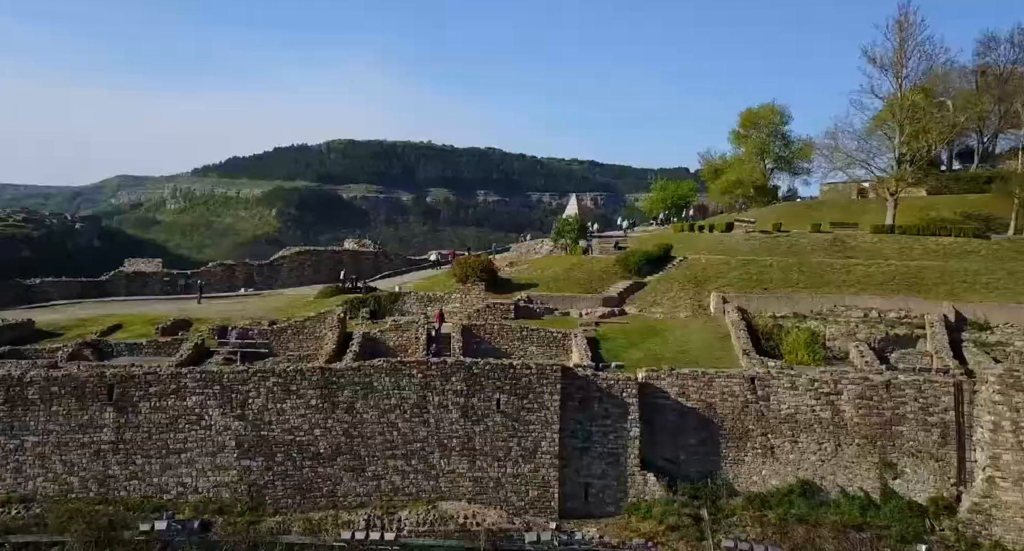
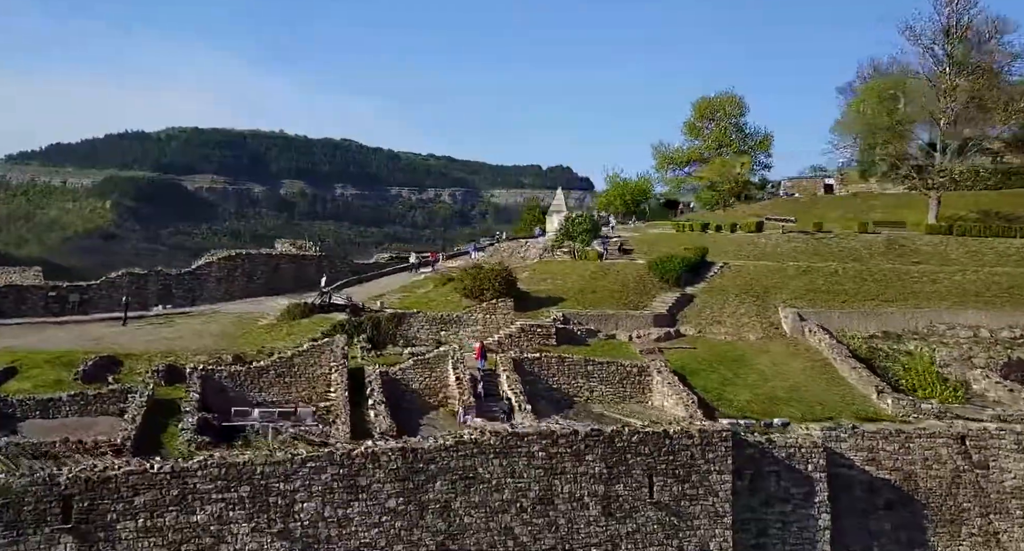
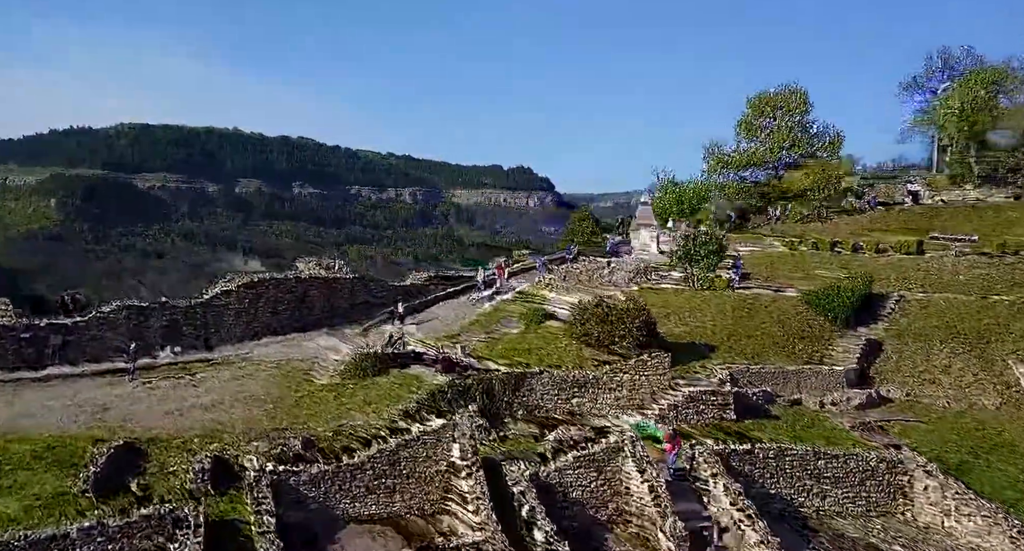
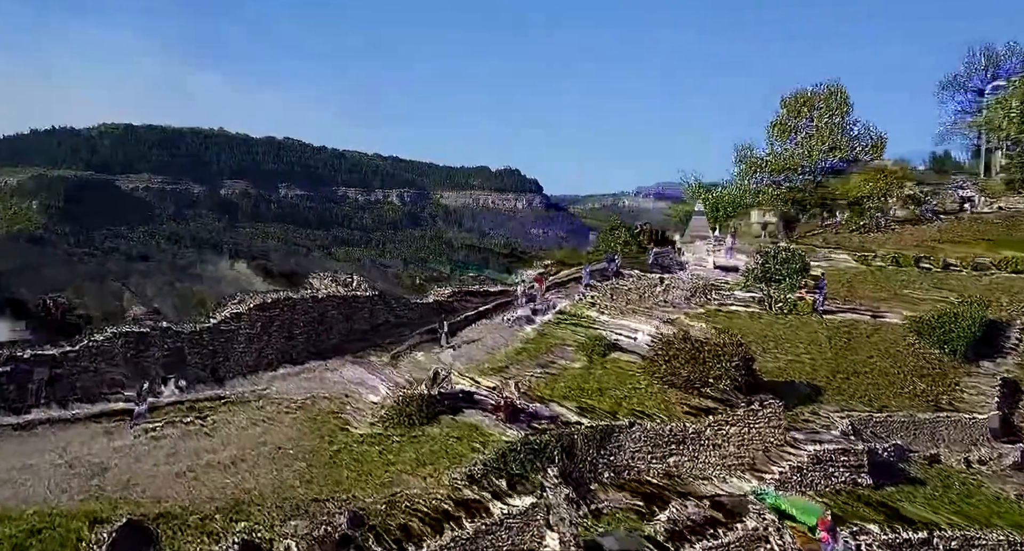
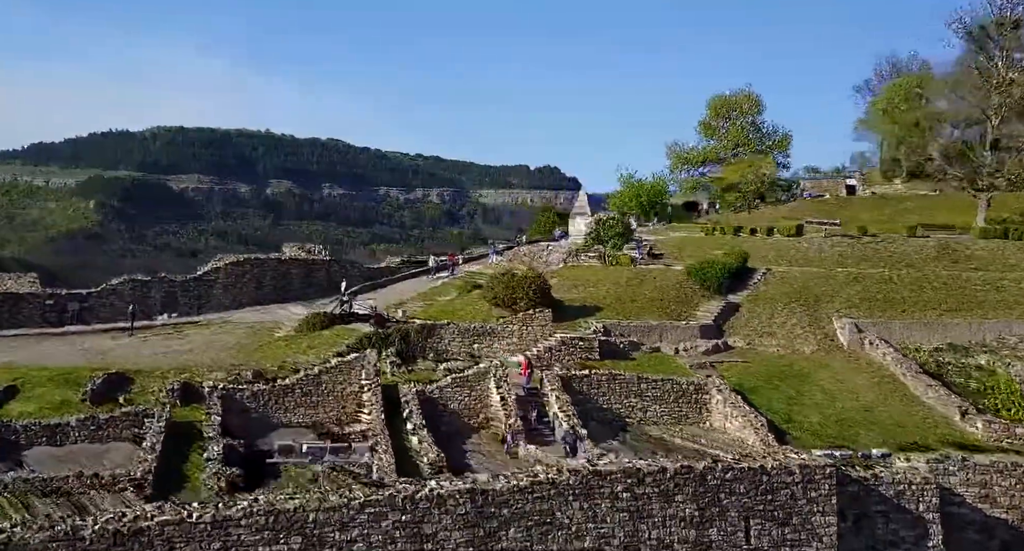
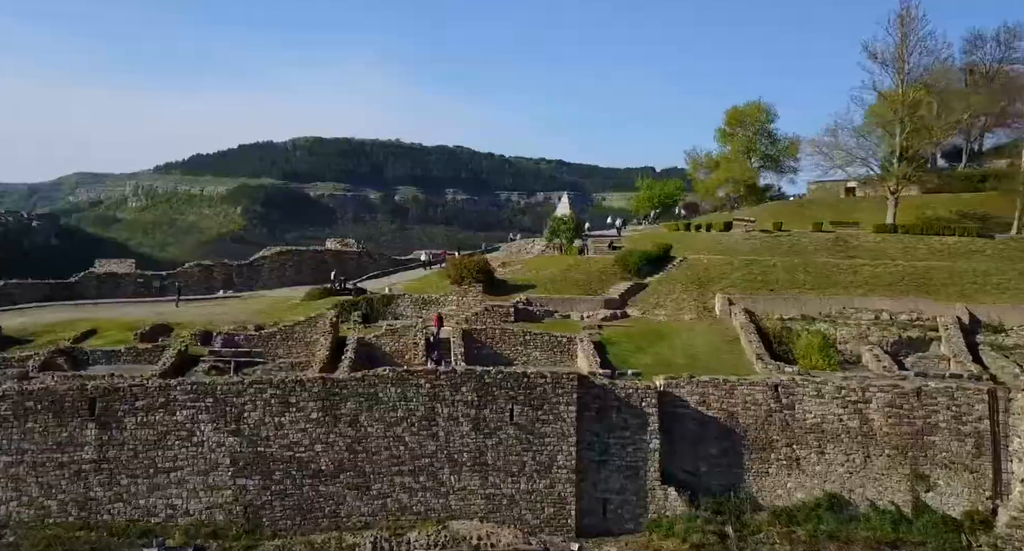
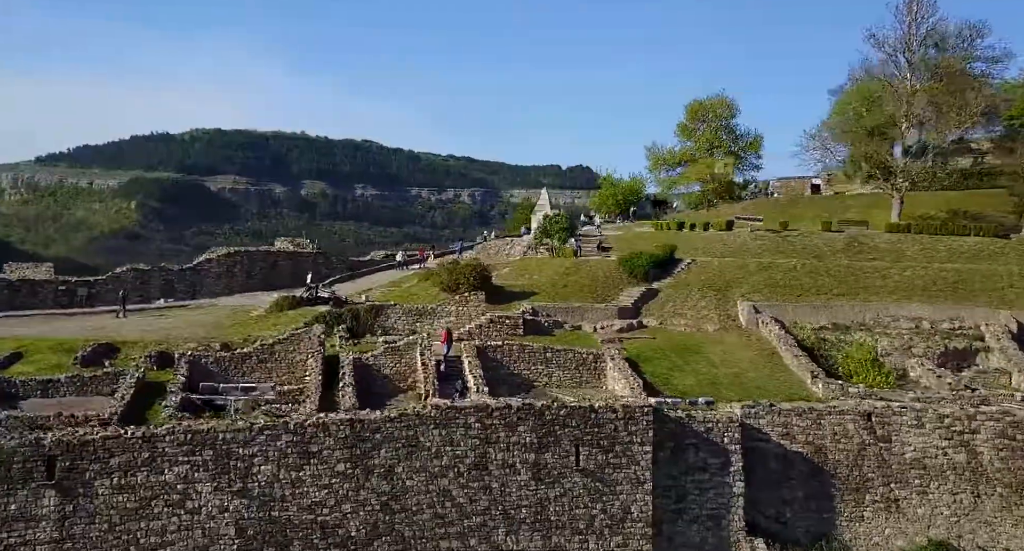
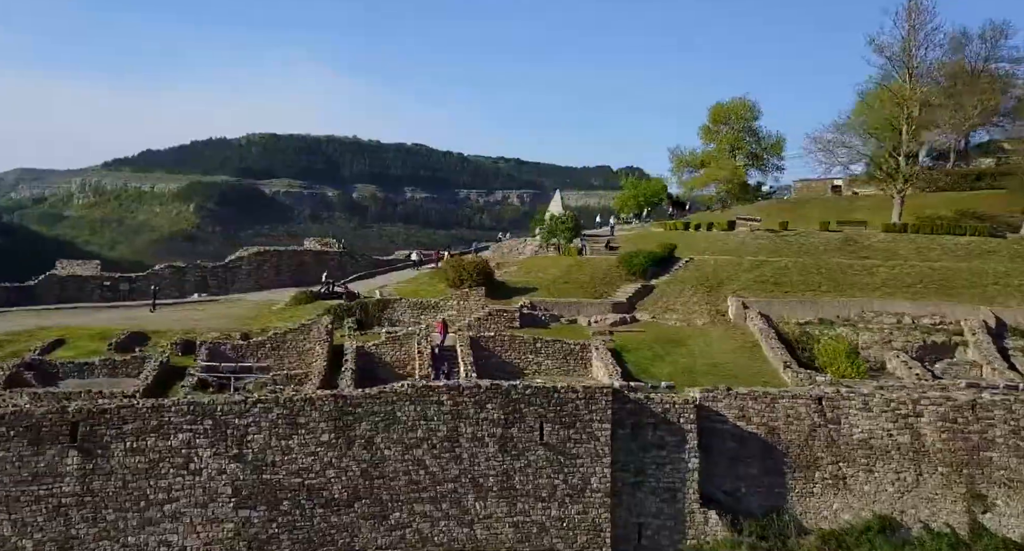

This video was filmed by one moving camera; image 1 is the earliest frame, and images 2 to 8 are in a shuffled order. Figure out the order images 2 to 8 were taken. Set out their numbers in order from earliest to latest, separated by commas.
6, 8, 7, 2, 5, 3, 4
